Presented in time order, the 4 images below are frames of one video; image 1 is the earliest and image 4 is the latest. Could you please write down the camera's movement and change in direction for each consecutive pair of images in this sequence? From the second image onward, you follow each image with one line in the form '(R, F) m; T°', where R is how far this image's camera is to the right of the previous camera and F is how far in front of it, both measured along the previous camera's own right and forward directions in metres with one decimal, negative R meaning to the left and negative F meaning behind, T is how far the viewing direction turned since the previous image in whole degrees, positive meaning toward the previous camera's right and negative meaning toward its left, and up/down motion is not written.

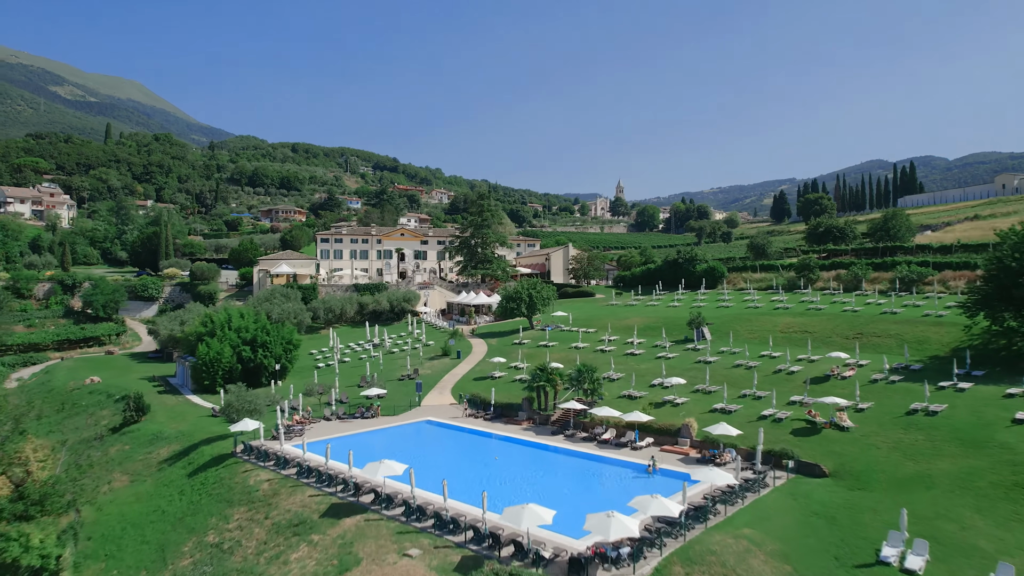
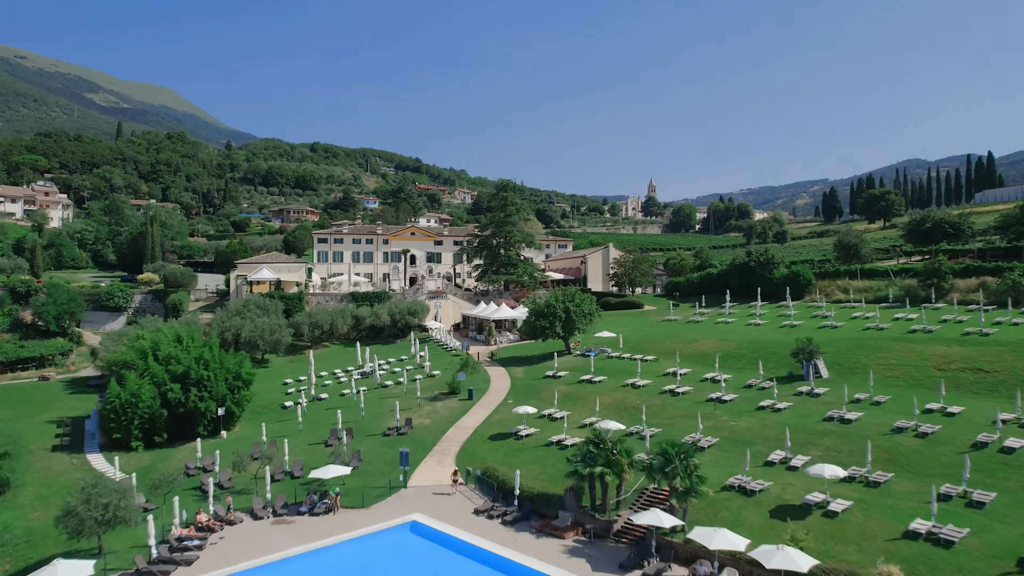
(-0.4, +14.1) m; -2°
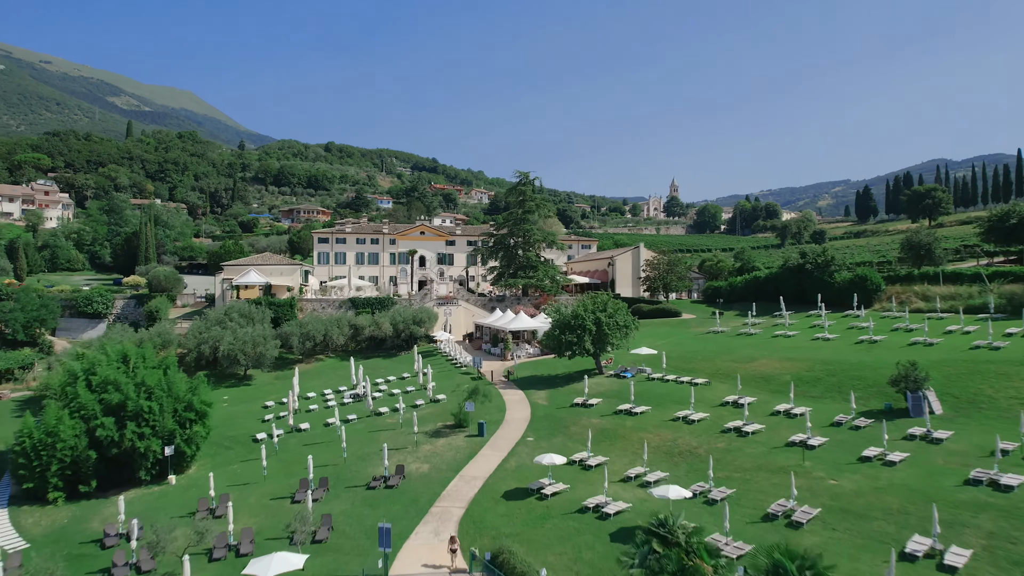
(-0.2, +7.6) m; -2°
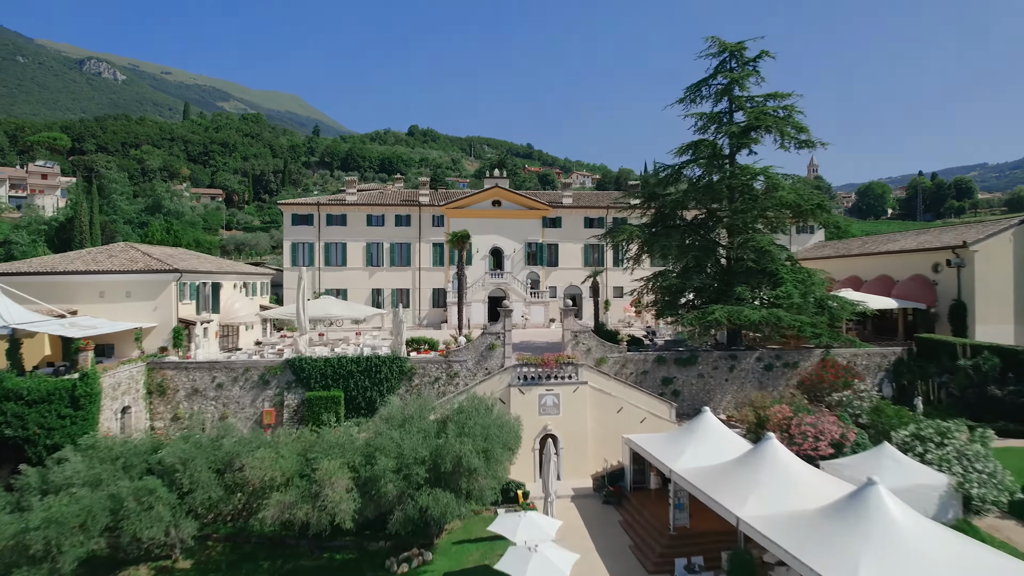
(-4.2, +38.3) m; -9°
